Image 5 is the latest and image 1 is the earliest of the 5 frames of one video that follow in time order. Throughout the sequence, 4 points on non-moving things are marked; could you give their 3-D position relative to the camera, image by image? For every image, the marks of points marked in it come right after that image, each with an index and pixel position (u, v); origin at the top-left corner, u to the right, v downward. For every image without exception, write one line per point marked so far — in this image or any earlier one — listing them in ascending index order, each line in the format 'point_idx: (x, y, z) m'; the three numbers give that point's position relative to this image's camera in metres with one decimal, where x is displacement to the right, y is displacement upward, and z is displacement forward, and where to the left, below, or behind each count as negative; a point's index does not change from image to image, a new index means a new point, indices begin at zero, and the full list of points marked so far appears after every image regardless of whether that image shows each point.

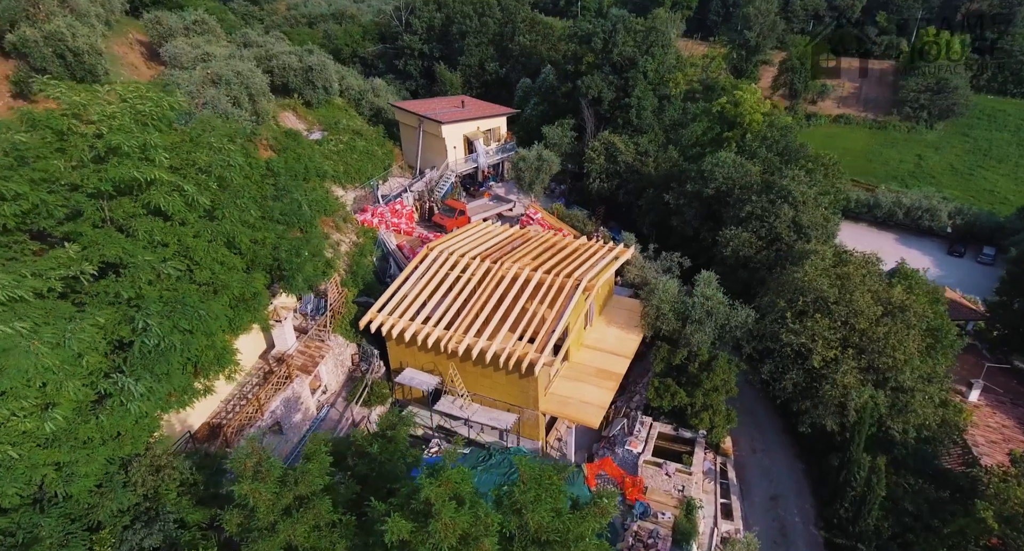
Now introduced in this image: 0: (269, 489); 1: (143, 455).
0: (-4.5, -4.0, +11.4) m
1: (-7.5, -3.7, +12.8) m
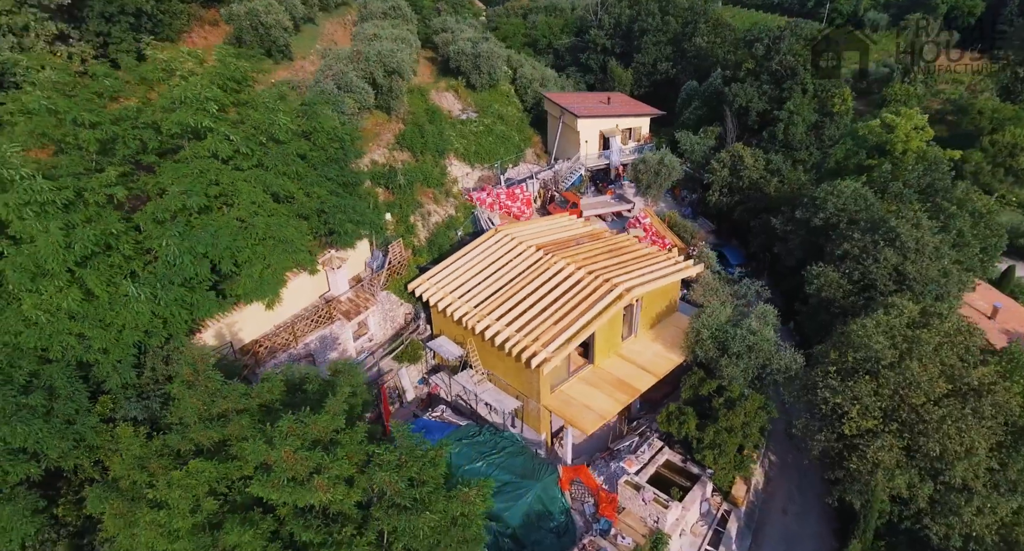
0: (-6.8, -2.7, +13.9) m
1: (-9.1, -1.8, +16.2) m
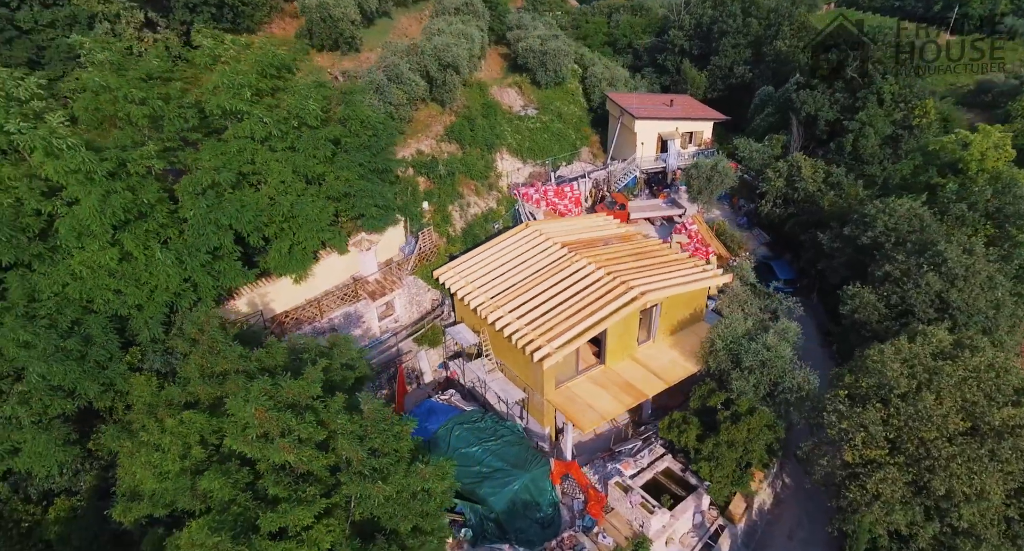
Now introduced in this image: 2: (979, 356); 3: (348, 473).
0: (-7.3, -1.9, +15.2) m
1: (-9.3, -0.9, +17.8) m
2: (+13.0, -2.2, +17.3) m
3: (-3.5, -4.1, +13.3) m
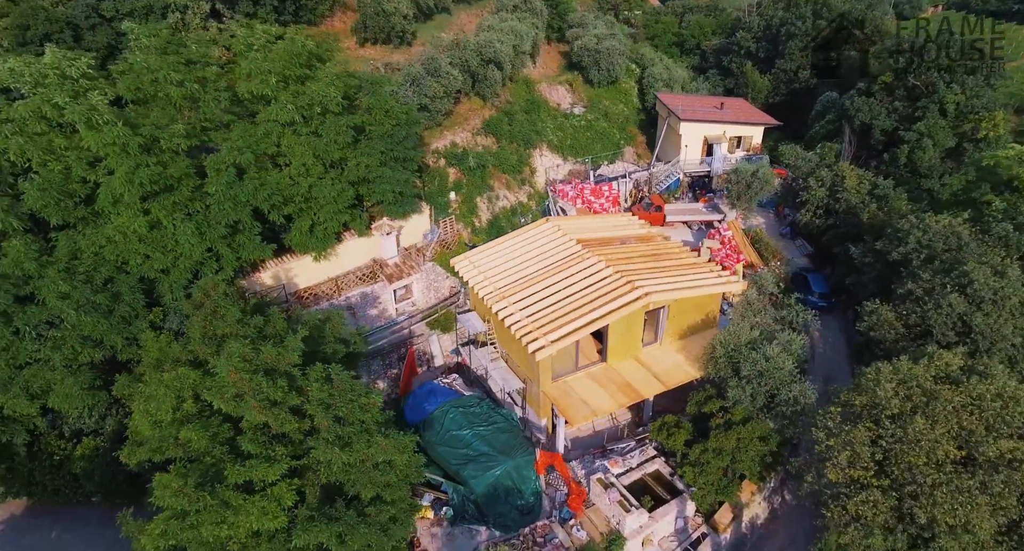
0: (-7.9, -1.1, +16.6) m
1: (-9.4, 0.0, +19.4) m
2: (+12.5, -2.8, +16.3) m
3: (-4.4, -3.6, +14.2) m
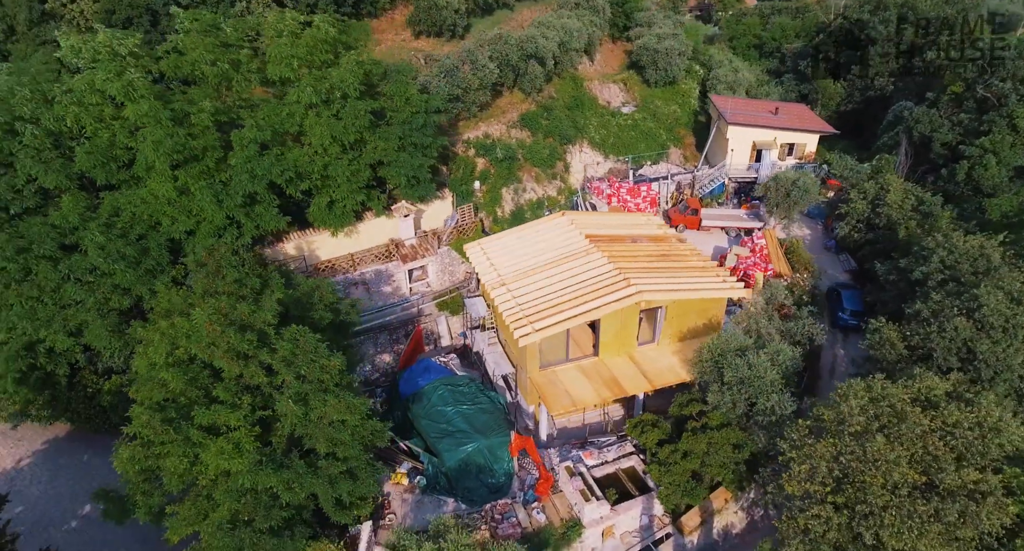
0: (-8.6, 0.0, +18.3) m
1: (-9.7, +1.2, +21.3) m
2: (+11.3, -3.3, +15.3) m
3: (-5.7, -2.8, +15.5) m
